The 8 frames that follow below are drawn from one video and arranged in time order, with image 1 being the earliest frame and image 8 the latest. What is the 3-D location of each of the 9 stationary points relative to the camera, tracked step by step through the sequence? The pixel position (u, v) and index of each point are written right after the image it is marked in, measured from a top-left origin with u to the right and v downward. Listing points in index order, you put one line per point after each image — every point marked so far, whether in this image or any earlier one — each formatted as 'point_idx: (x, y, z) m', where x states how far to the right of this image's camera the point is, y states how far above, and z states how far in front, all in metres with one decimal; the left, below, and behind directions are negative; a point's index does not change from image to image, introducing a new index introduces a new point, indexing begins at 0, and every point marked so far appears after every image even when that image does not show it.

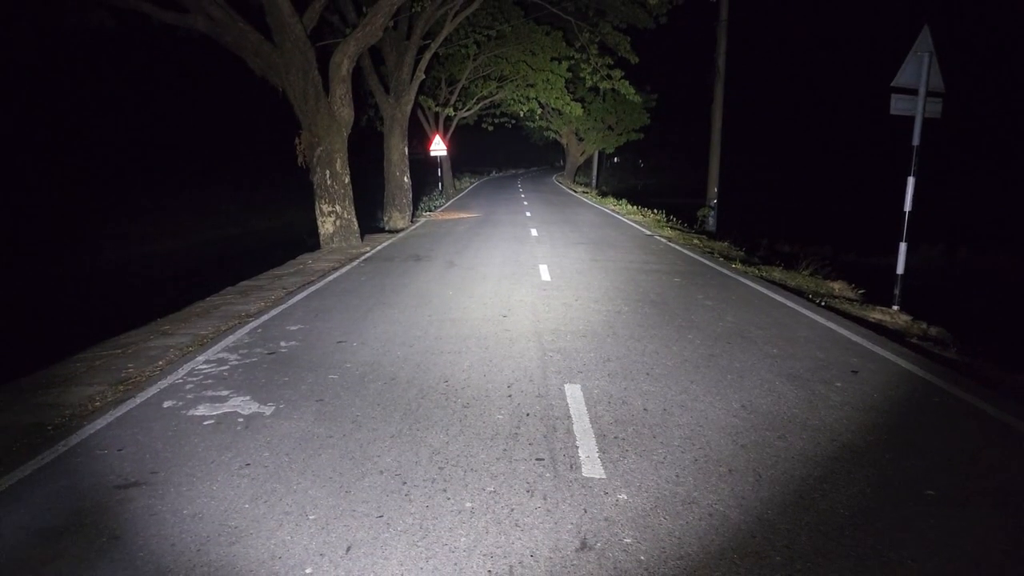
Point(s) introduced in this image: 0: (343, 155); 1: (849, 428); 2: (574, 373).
0: (-3.6, +2.8, +17.0) m
1: (+2.4, -1.0, +5.6) m
2: (+0.5, -0.7, +6.7) m
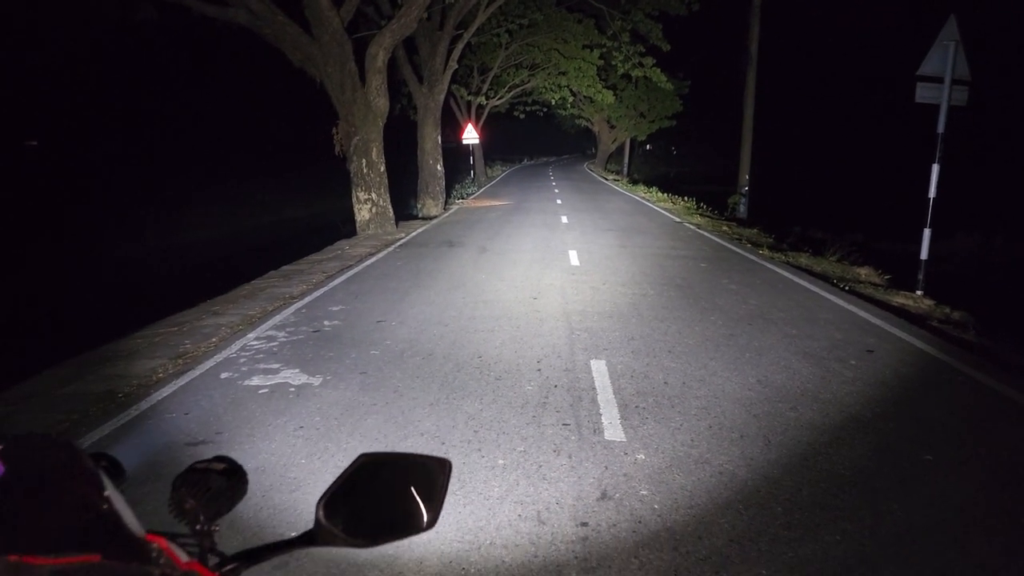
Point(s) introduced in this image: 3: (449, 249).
0: (-2.9, +3.2, +17.6) m
1: (+2.6, -0.8, +5.9) m
2: (+0.8, -0.6, +7.1) m
3: (-1.1, +0.7, +14.4) m
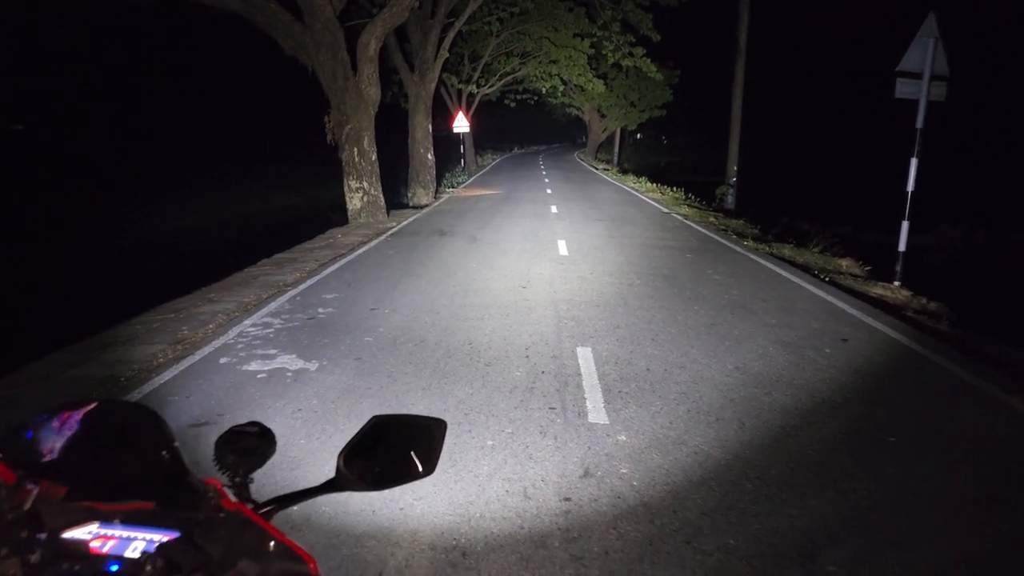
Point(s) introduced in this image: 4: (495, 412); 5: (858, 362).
0: (-3.2, +3.4, +17.7) m
1: (+2.5, -0.8, +6.2) m
2: (+0.7, -0.5, +7.4) m
3: (-1.3, +0.9, +14.7) m
4: (-0.1, -0.8, +5.3) m
5: (+3.1, -0.7, +7.1) m
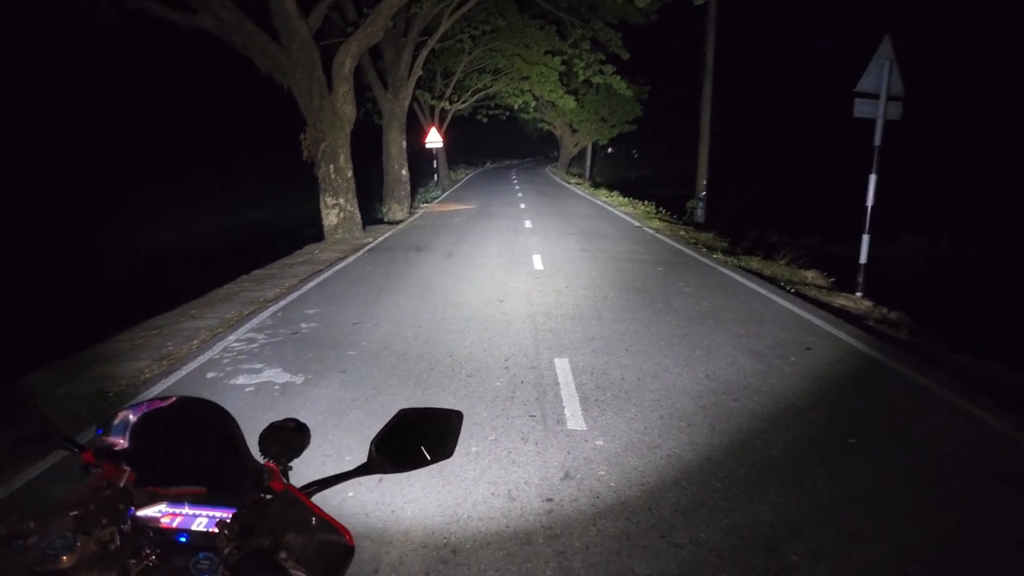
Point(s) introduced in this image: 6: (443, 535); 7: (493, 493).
0: (-3.7, +3.1, +17.9) m
1: (+2.3, -0.9, +6.6) m
2: (+0.5, -0.6, +7.7) m
3: (-1.8, +0.6, +14.9) m
4: (-0.2, -0.9, +5.6) m
5: (+2.9, -0.8, +7.4) m
6: (-0.3, -1.2, +3.9) m
7: (-0.1, -1.1, +4.4) m
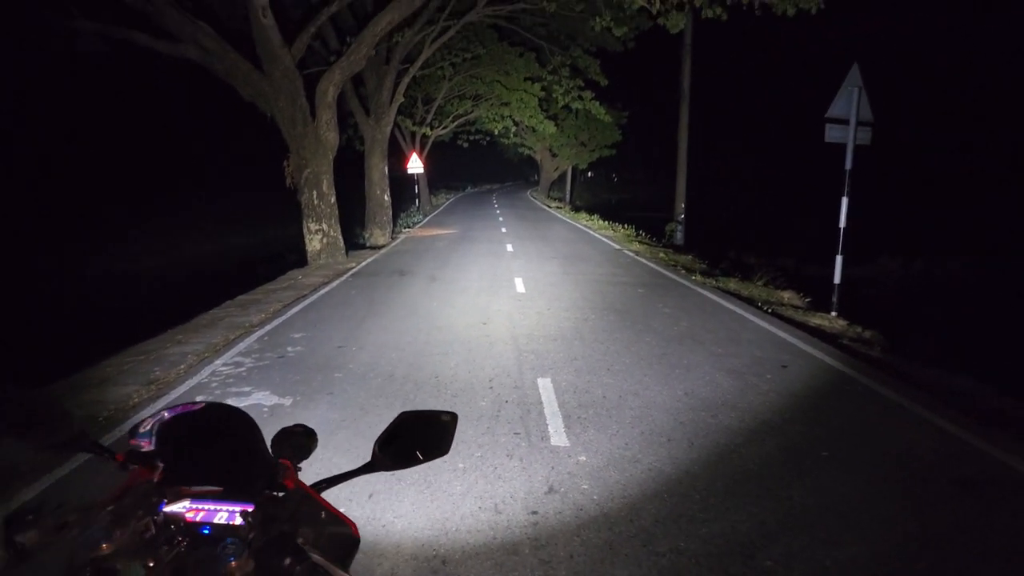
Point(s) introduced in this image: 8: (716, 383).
0: (-4.2, +2.5, +18.1) m
1: (+2.2, -1.0, +6.8) m
2: (+0.3, -0.8, +7.9) m
3: (-2.1, +0.2, +15.1) m
4: (-0.3, -1.1, +5.8) m
5: (+2.7, -0.9, +7.7) m
6: (-0.4, -1.3, +4.1) m
7: (-0.2, -1.3, +4.6) m
8: (+1.9, -0.9, +7.6) m
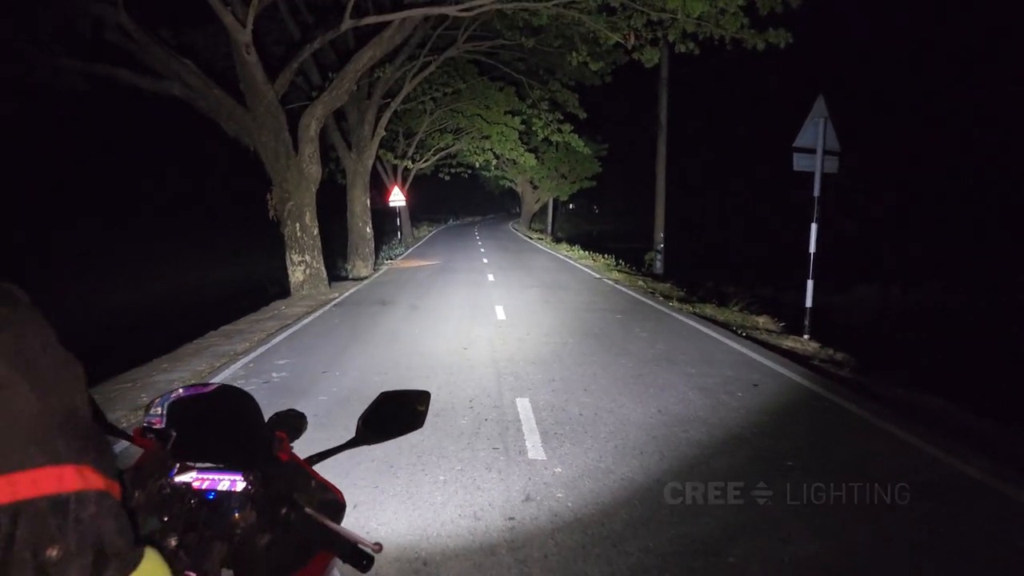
0: (-4.6, +1.8, +18.4) m
1: (+2.0, -1.2, +7.1) m
2: (+0.1, -1.0, +8.1) m
3: (-2.5, -0.4, +15.3) m
4: (-0.5, -1.2, +6.0) m
5: (+2.5, -1.1, +8.0) m
6: (-0.5, -1.4, +4.3) m
7: (-0.3, -1.4, +4.8) m
8: (+1.7, -1.1, +7.9) m
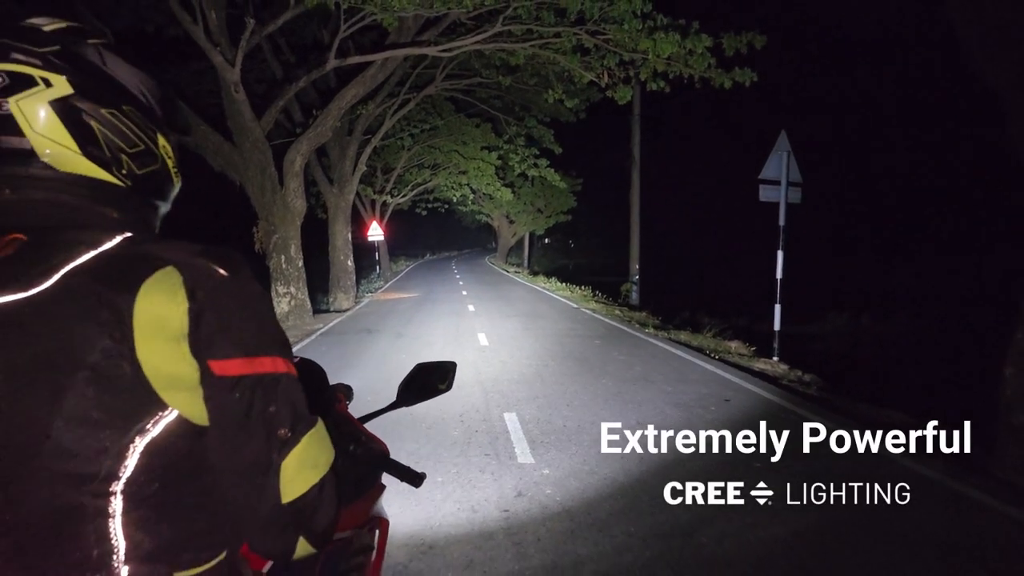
0: (-5.1, +1.1, +18.9) m
1: (+1.9, -1.4, +7.6) m
2: (0.0, -1.3, +8.6) m
3: (-2.8, -0.9, +15.7) m
4: (-0.6, -1.4, +6.4) m
5: (+2.4, -1.4, +8.5) m
6: (-0.6, -1.5, +4.8) m
7: (-0.4, -1.5, +5.3) m
8: (+1.6, -1.3, +8.4) m
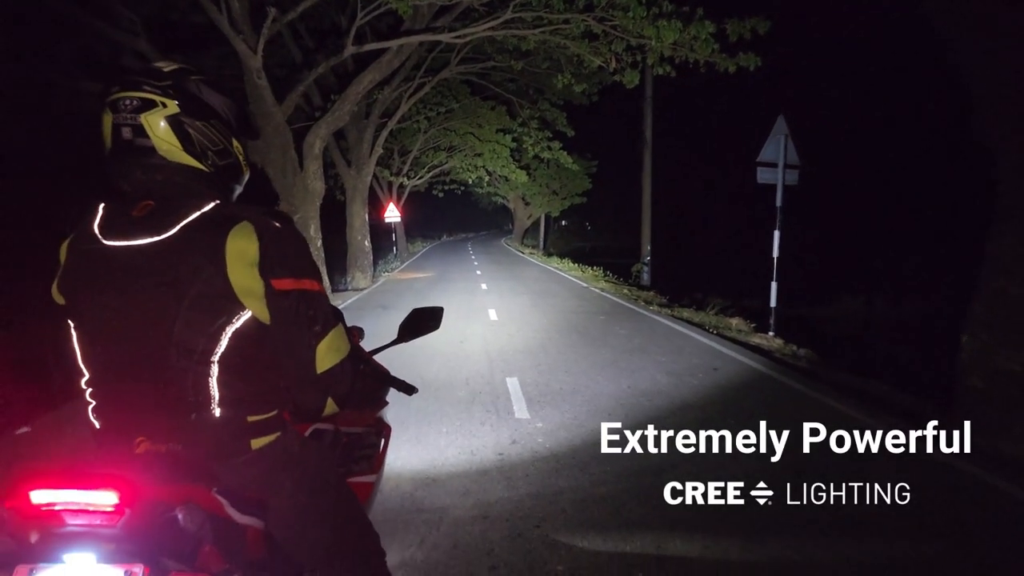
0: (-4.8, +1.6, +19.7) m
1: (+1.9, -1.1, +8.3) m
2: (0.0, -1.0, +9.3) m
3: (-2.7, -0.5, +16.5) m
4: (-0.6, -1.1, +7.2) m
5: (+2.4, -1.1, +9.2) m
6: (-0.6, -1.3, +5.5) m
7: (-0.4, -1.2, +6.0) m
8: (+1.6, -1.0, +9.1) m
